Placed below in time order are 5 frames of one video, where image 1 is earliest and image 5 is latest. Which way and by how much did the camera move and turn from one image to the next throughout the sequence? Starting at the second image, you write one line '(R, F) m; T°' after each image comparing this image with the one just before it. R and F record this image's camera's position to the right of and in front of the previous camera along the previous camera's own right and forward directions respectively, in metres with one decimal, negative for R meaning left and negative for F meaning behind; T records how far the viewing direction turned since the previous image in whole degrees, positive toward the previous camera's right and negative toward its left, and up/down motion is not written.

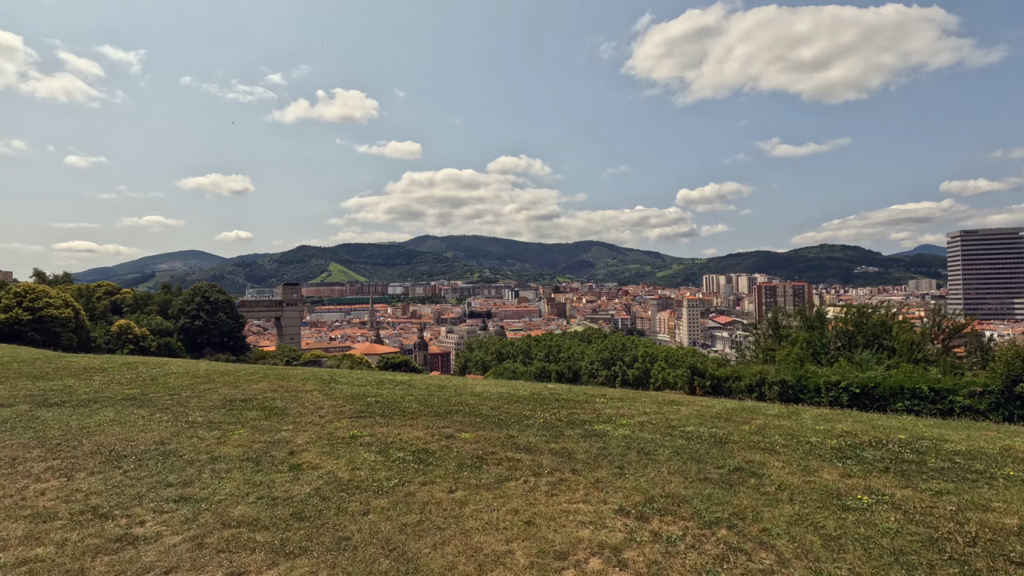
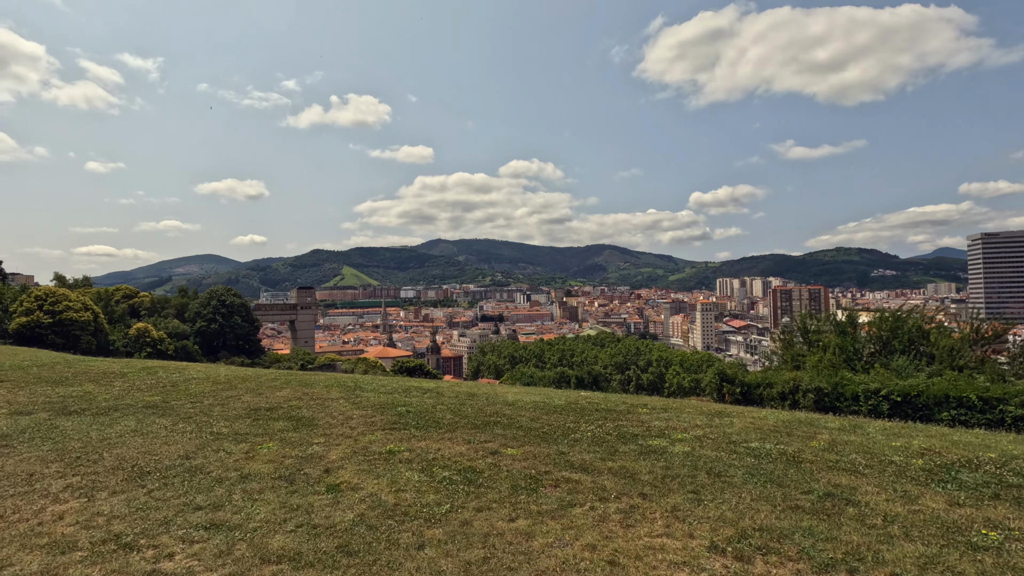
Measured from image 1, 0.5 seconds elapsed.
(-0.7, +0.8) m; -1°
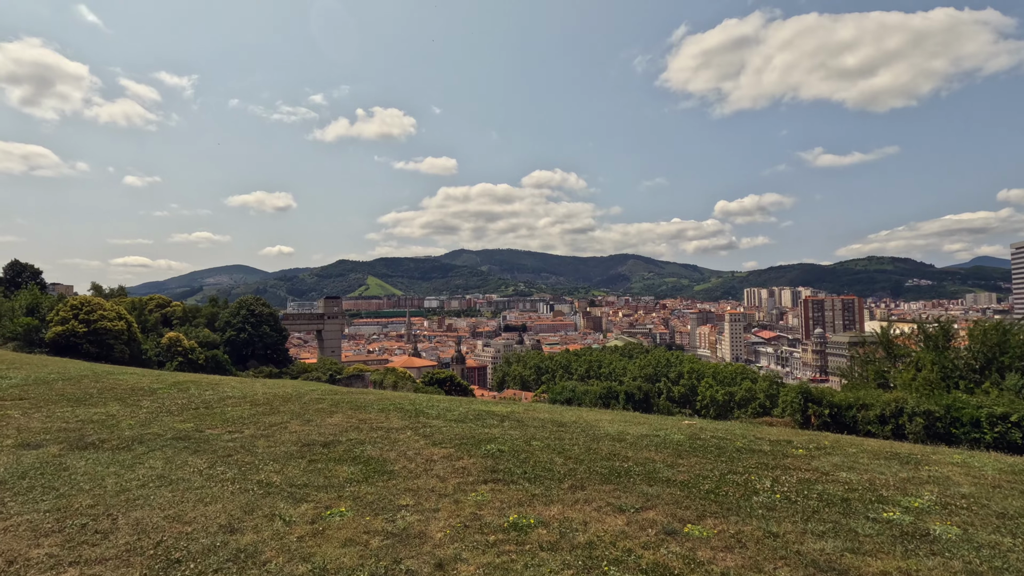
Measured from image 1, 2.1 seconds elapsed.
(-1.9, +2.8) m; -2°
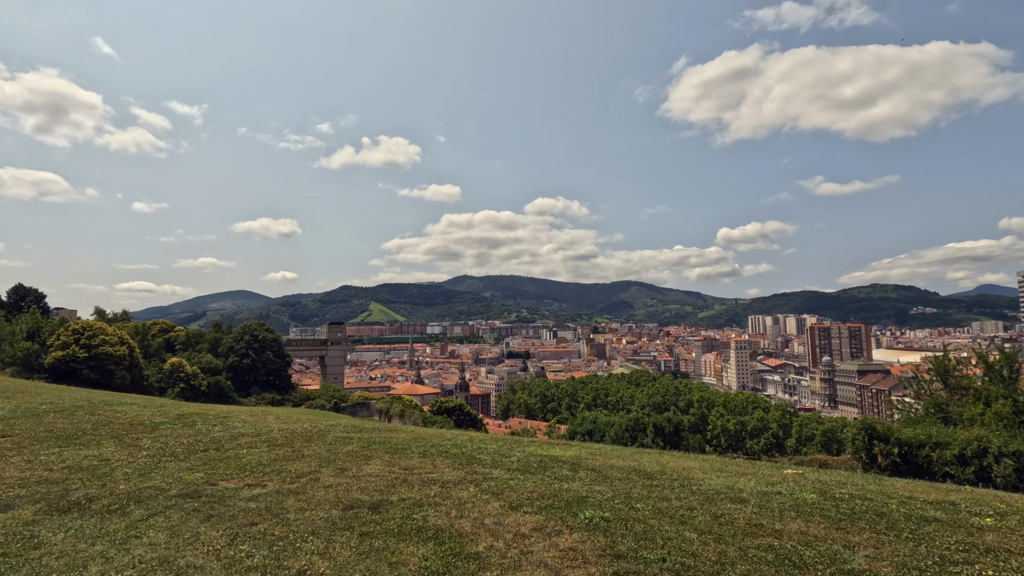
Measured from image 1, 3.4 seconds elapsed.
(-1.6, +2.2) m; 0°
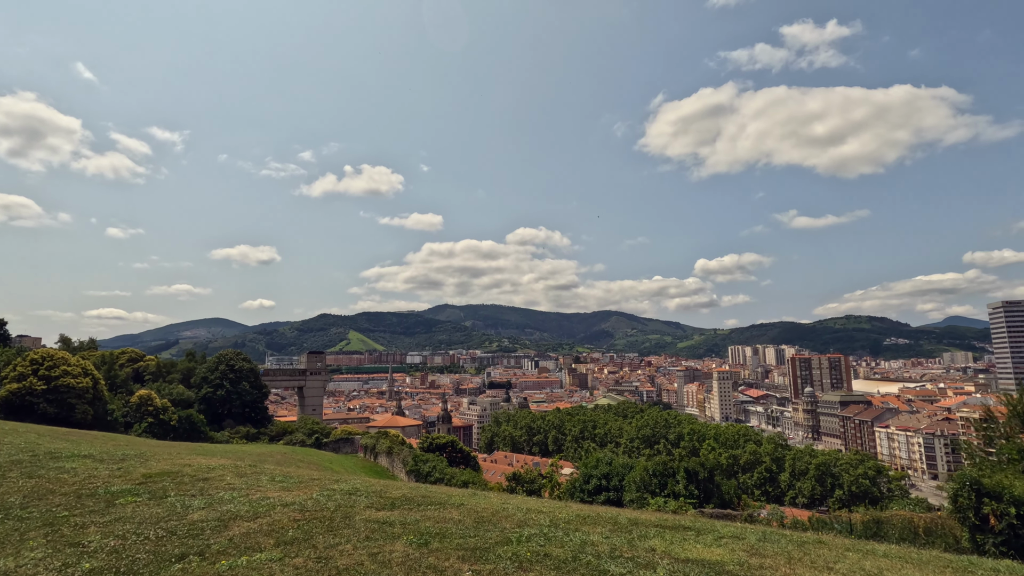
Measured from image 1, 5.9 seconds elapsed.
(-2.7, +4.2) m; +2°
